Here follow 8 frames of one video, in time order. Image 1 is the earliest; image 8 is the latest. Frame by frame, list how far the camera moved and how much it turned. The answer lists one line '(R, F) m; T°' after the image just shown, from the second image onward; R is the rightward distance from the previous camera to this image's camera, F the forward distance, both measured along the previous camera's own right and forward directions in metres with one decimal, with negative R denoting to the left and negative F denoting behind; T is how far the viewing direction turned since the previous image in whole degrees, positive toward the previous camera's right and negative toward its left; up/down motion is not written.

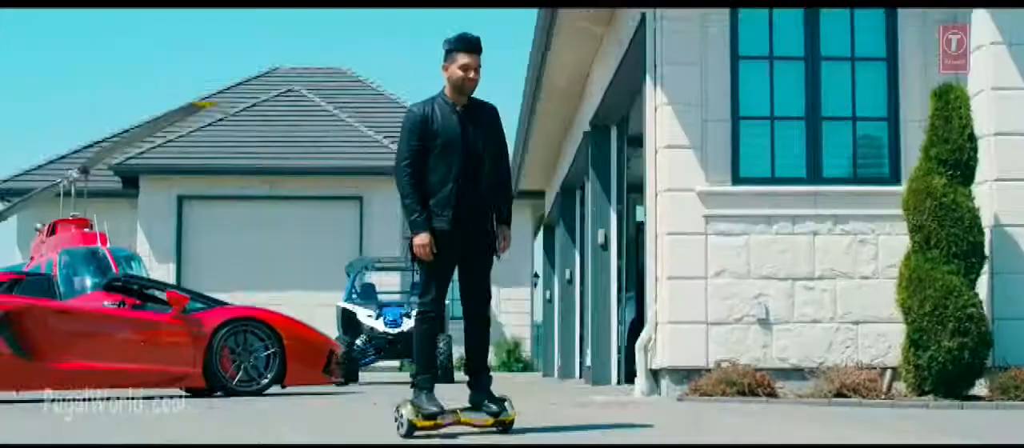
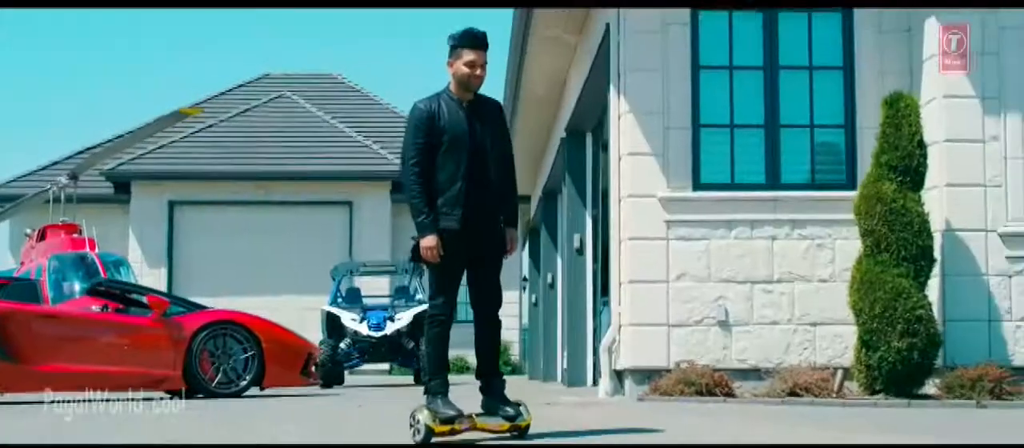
(+0.2, -0.3) m; 0°
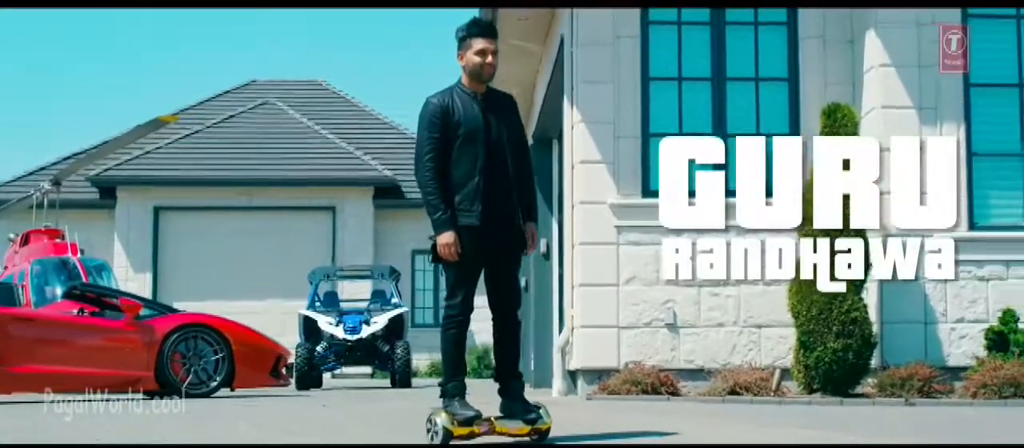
(+0.2, -0.4) m; 0°
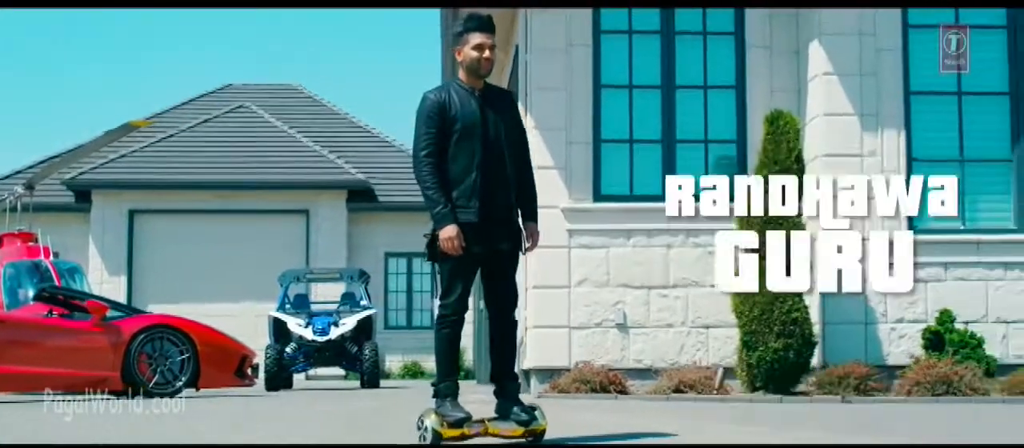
(+0.2, -0.3) m; +1°
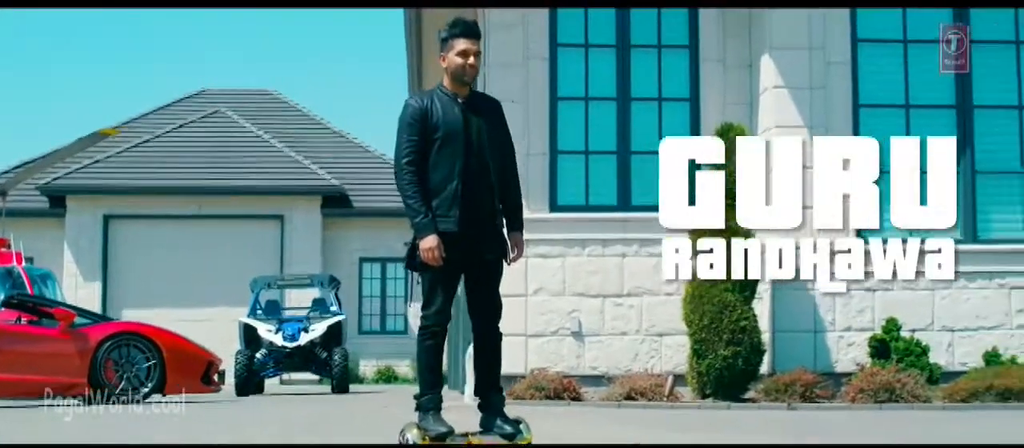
(+0.2, -0.2) m; +1°
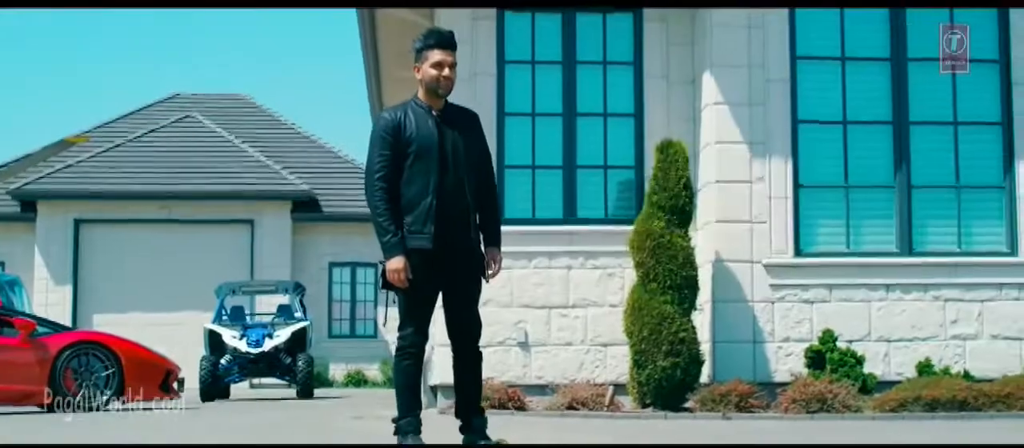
(+0.2, -0.3) m; +1°
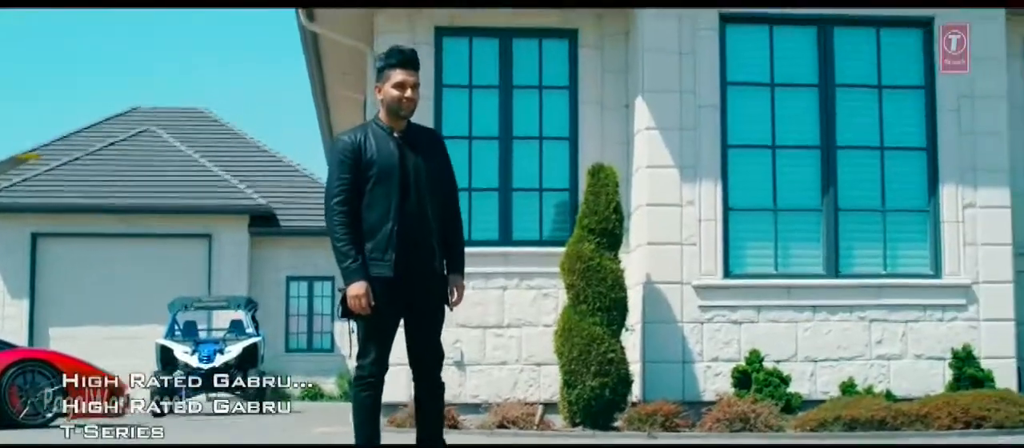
(+0.2, -0.2) m; +1°
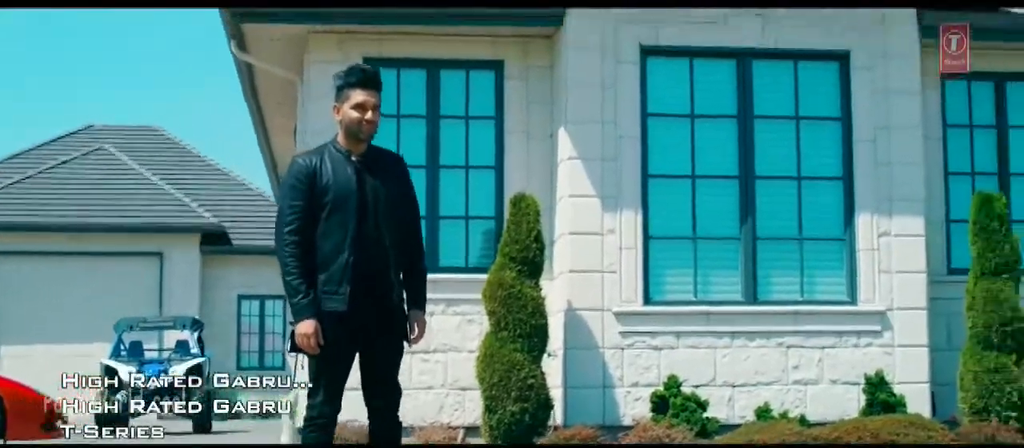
(+0.3, -0.3) m; +1°
